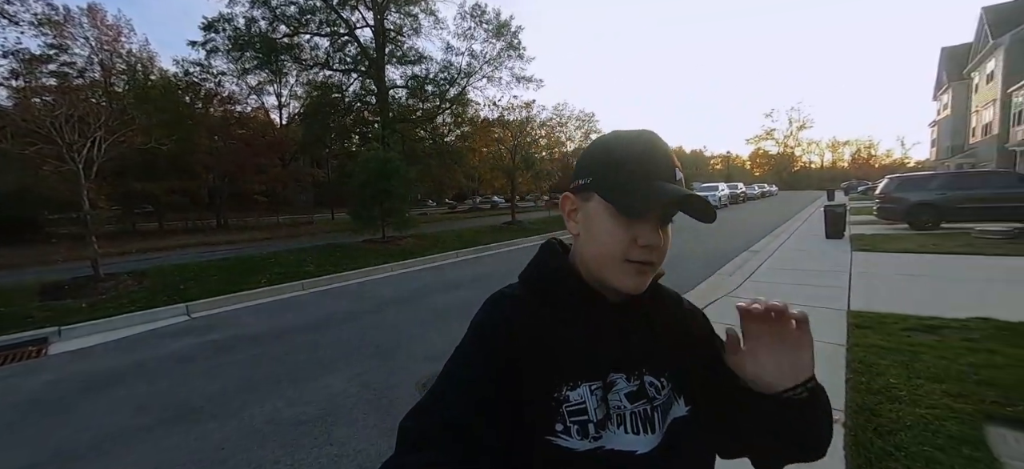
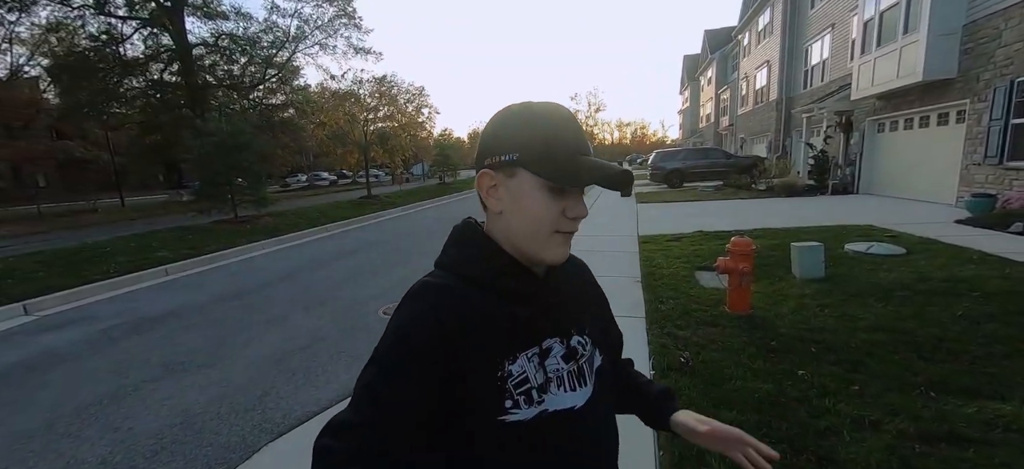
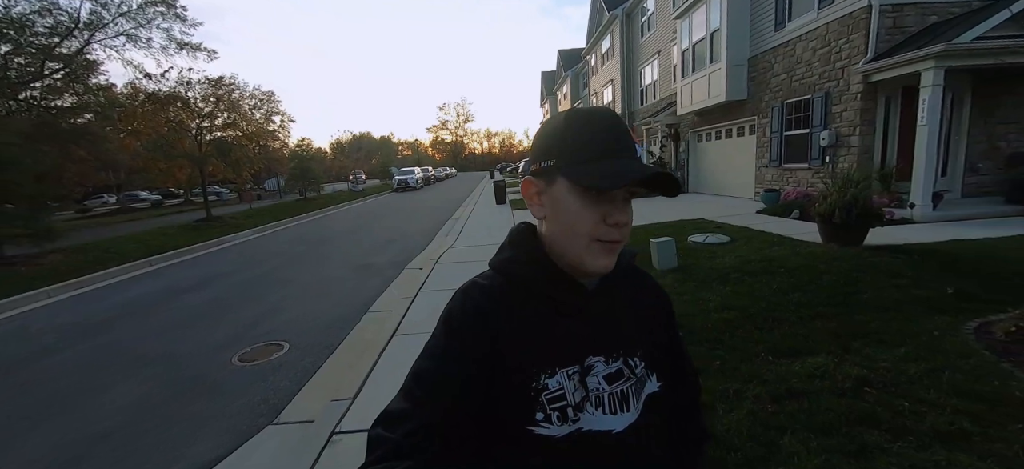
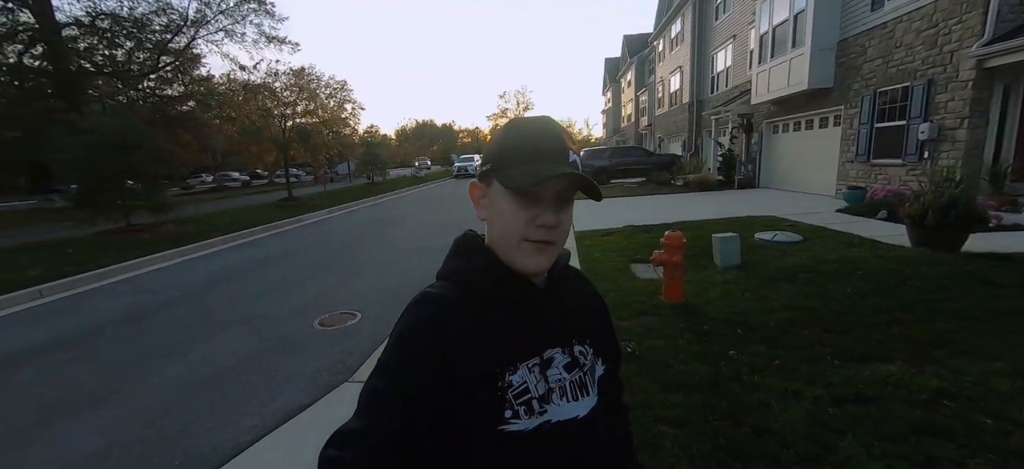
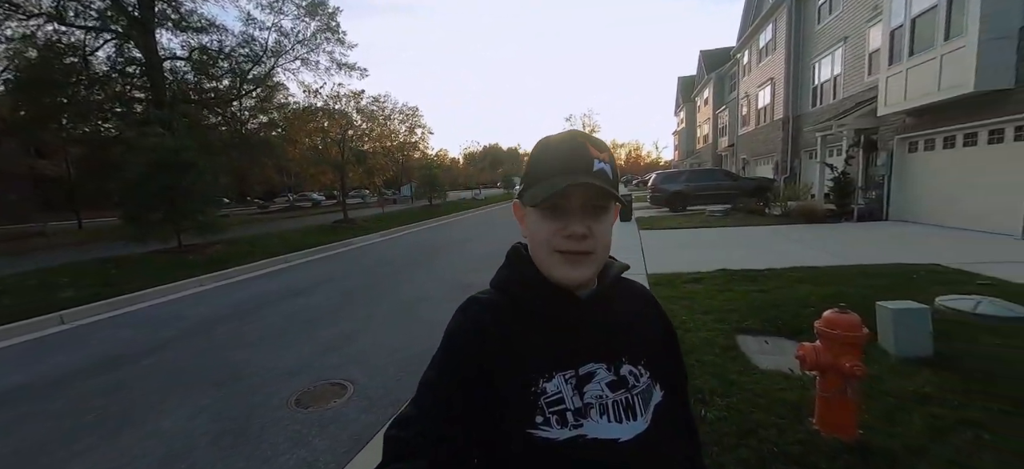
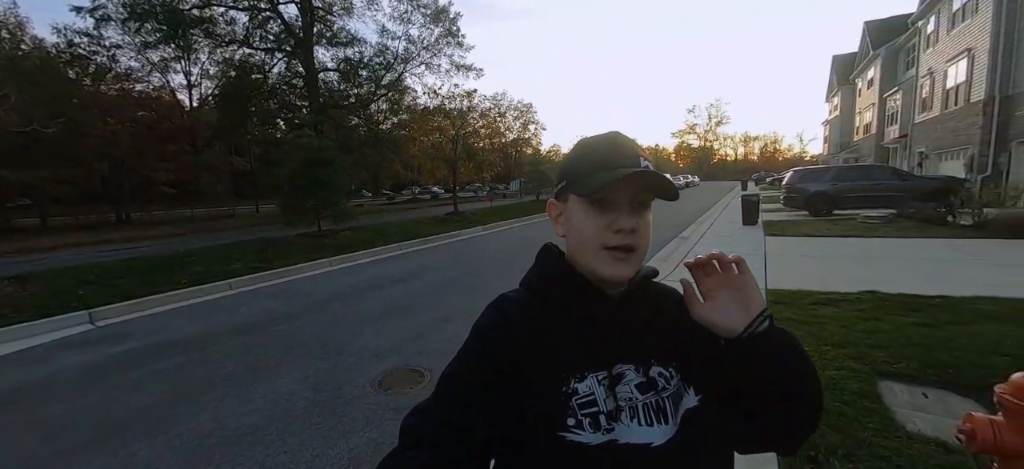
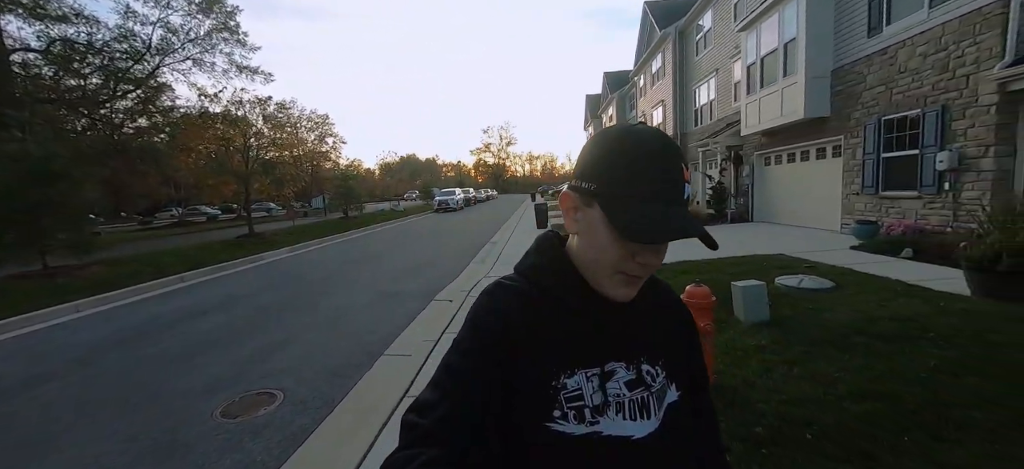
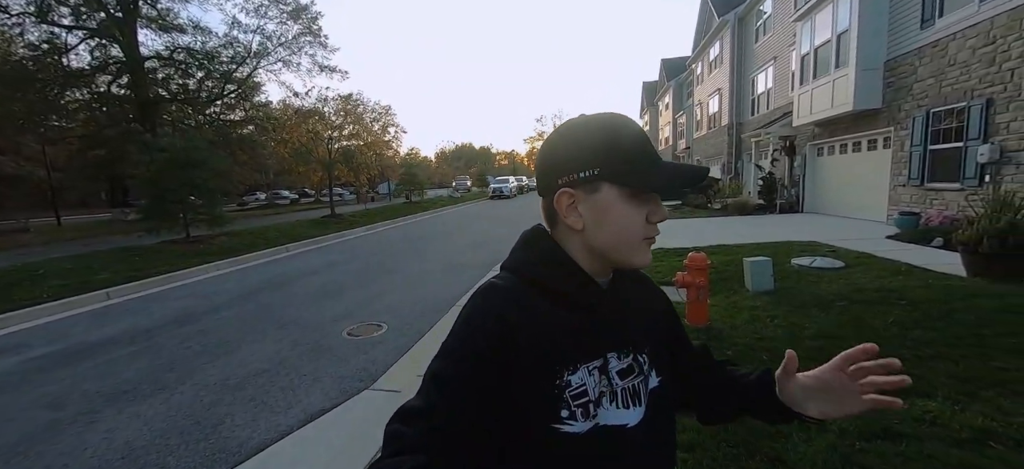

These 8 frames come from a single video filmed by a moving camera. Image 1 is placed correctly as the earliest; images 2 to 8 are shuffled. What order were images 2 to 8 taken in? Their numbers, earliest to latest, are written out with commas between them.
6, 5, 7, 3, 4, 2, 8
